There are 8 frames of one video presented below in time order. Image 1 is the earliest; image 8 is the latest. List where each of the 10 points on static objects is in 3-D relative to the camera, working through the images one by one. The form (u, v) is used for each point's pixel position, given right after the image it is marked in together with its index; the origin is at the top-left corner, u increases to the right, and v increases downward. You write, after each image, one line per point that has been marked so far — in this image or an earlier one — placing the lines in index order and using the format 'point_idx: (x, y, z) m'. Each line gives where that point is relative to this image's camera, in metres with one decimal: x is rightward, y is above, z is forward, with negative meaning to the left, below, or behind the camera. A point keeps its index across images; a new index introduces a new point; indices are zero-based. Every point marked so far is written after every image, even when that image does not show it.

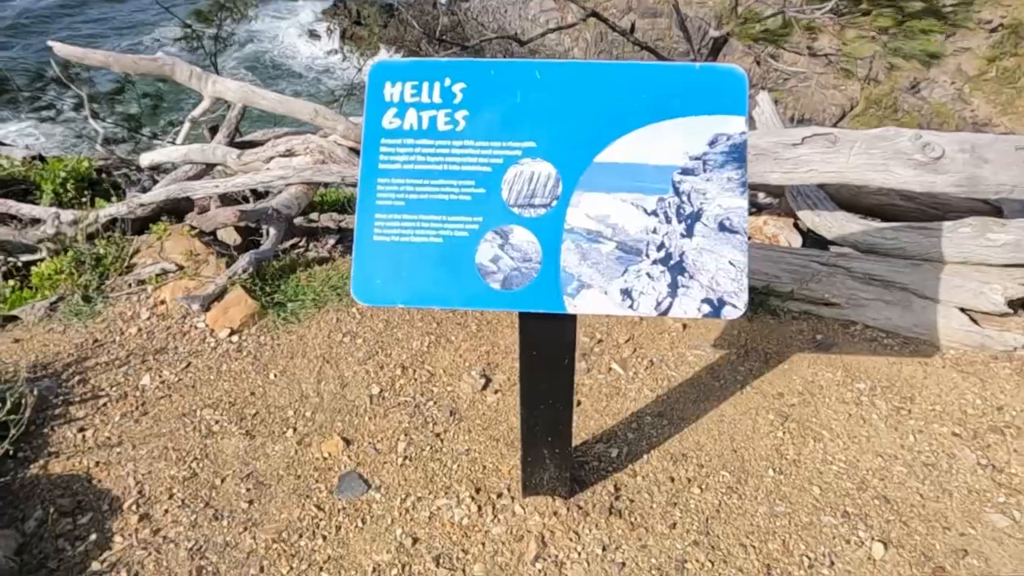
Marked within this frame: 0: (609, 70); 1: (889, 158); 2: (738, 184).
0: (+0.2, +0.5, +1.9) m
1: (+1.5, +0.5, +3.1) m
2: (+0.5, +0.2, +1.8) m
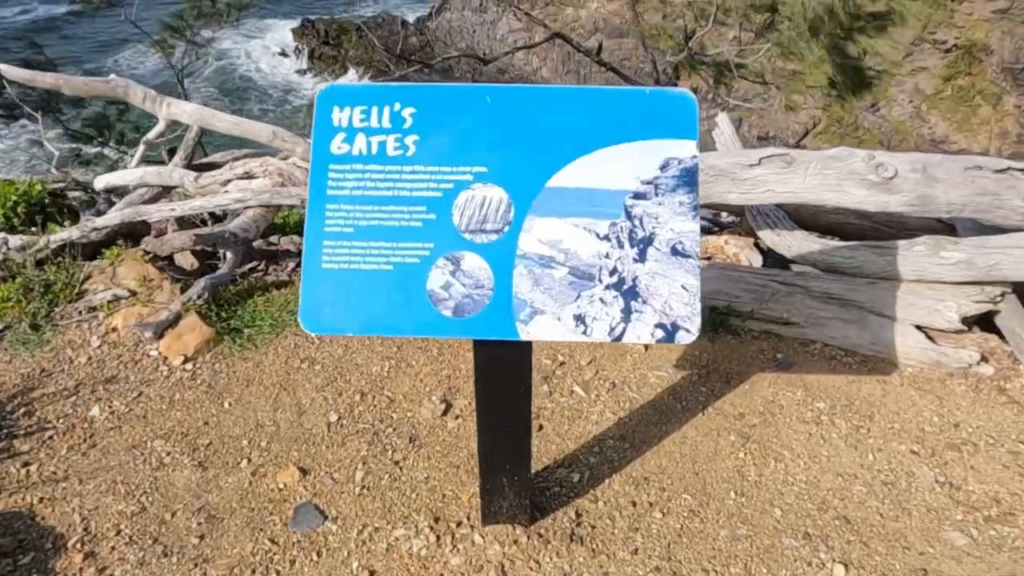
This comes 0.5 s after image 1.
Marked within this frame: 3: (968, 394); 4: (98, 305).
0: (+0.1, +0.5, +1.8) m
1: (+1.3, +0.4, +3.1) m
2: (+0.4, +0.2, +1.8) m
3: (+1.8, -0.4, +3.0) m
4: (-1.9, -0.1, +3.6) m
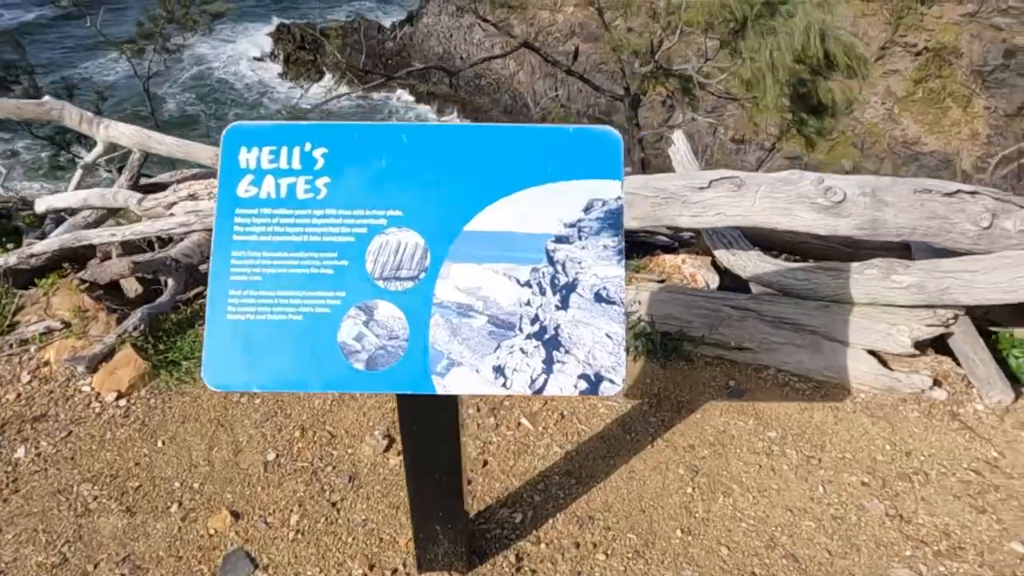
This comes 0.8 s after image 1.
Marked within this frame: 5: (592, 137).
0: (-0.1, +0.4, +1.8) m
1: (+1.1, +0.3, +3.1) m
2: (+0.2, +0.1, +1.7) m
3: (+1.6, -0.5, +3.0) m
4: (-2.2, -0.2, +3.4) m
5: (+0.2, +0.3, +1.8) m
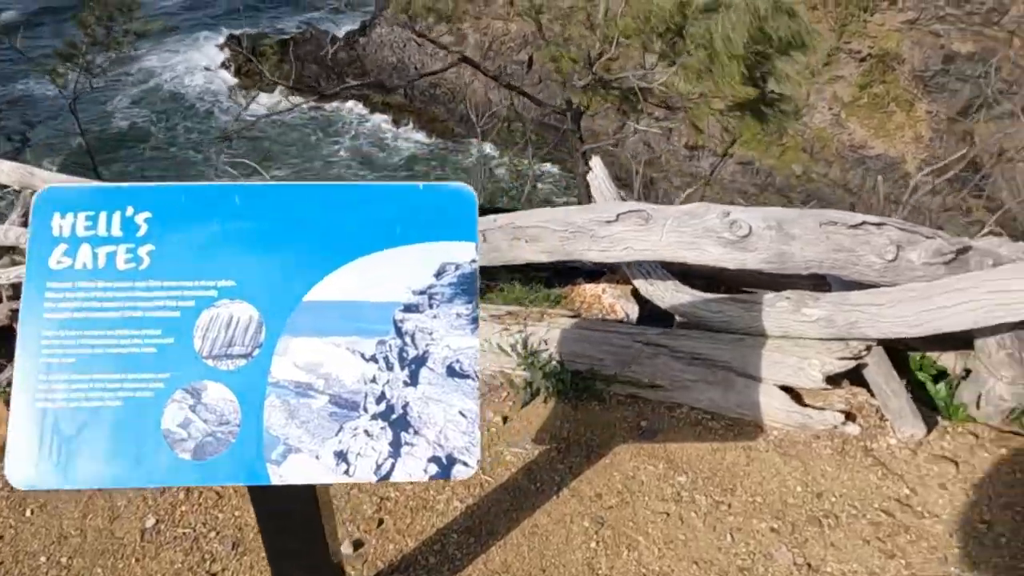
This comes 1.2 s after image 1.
0: (-0.4, +0.2, +1.6) m
1: (+0.7, +0.2, +3.0) m
2: (-0.1, -0.1, +1.6) m
3: (+1.2, -0.6, +2.9) m
4: (-2.6, -0.4, +3.2) m
5: (-0.1, +0.2, +1.6) m
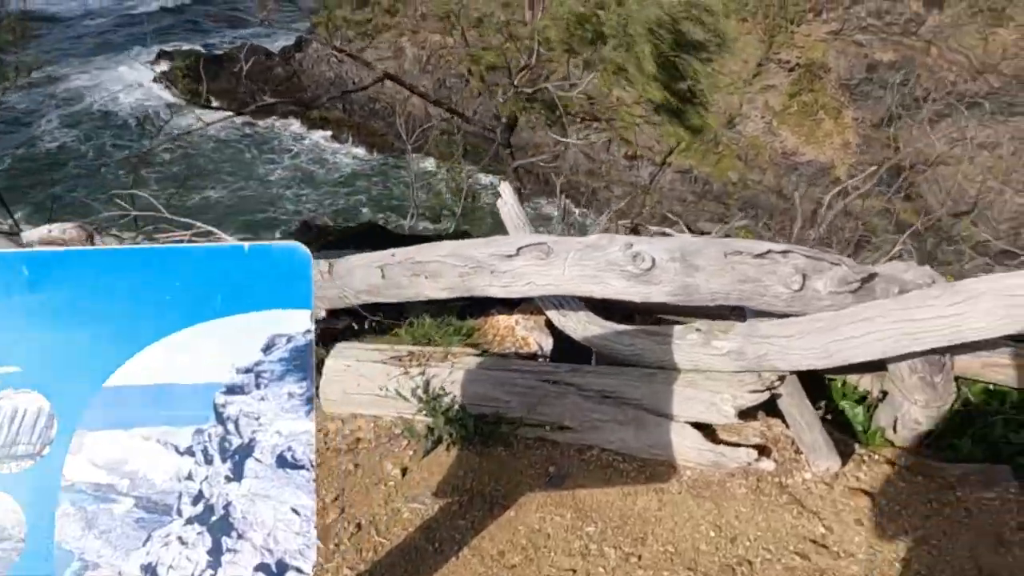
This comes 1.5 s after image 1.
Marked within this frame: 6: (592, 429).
0: (-0.7, +0.1, +1.4) m
1: (+0.3, +0.1, +2.8) m
2: (-0.4, -0.2, +1.4) m
3: (+0.9, -0.8, +2.8) m
4: (-2.9, -0.7, +2.8) m
5: (-0.4, +0.1, +1.4) m
6: (+0.3, -0.5, +3.0) m
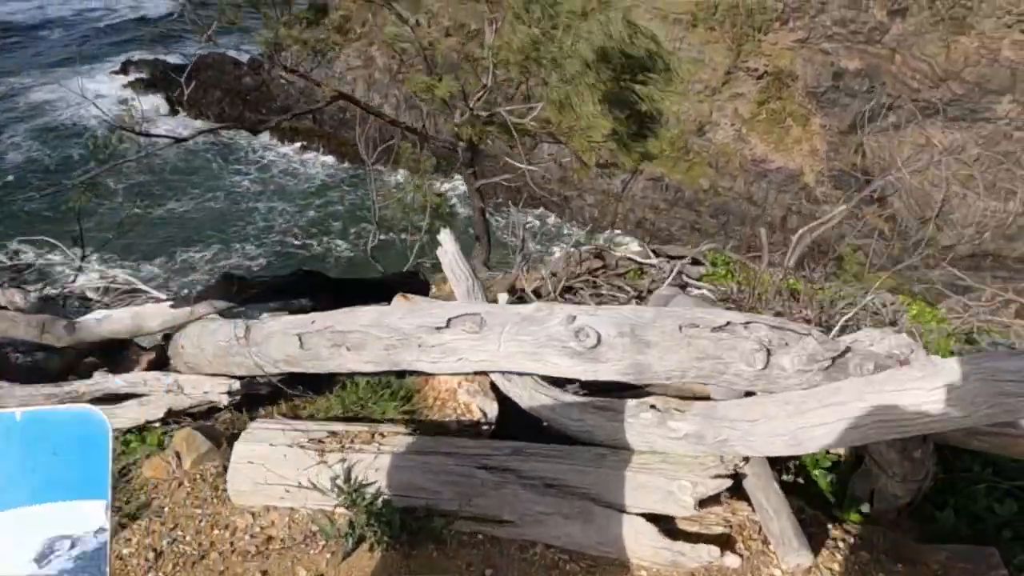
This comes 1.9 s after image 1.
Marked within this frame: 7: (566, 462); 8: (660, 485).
0: (-0.9, -0.2, +1.0) m
1: (+0.1, -0.2, +2.5) m
2: (-0.6, -0.5, +1.0) m
3: (+0.6, -1.0, +2.5) m
4: (-3.2, -1.0, +2.3) m
5: (-0.6, -0.2, +1.1) m
6: (+0.1, -0.8, +2.6) m
7: (+0.2, -0.6, +2.6) m
8: (+0.5, -0.7, +2.6) m
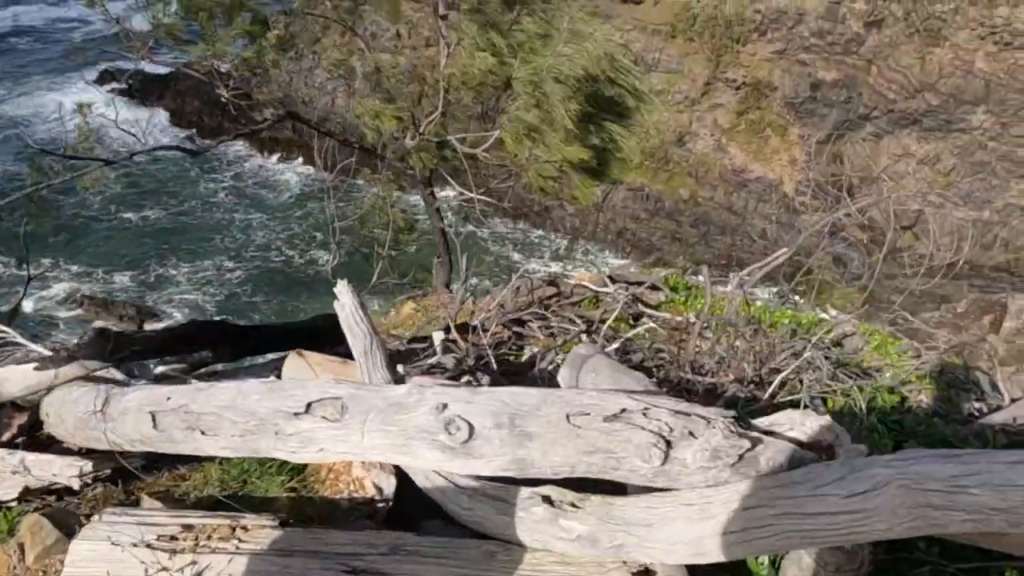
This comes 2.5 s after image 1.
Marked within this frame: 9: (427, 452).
0: (-1.2, -0.4, +0.7) m
1: (-0.3, -0.4, +2.1) m
2: (-0.9, -0.7, +0.7) m
3: (+0.3, -1.2, +2.1) m
4: (-3.5, -1.2, +1.9) m
5: (-1.0, -0.4, +0.7) m
6: (-0.3, -1.0, +2.3) m
7: (-0.2, -0.8, +2.3) m
8: (+0.1, -0.9, +2.2) m
9: (-0.2, -0.5, +2.2) m
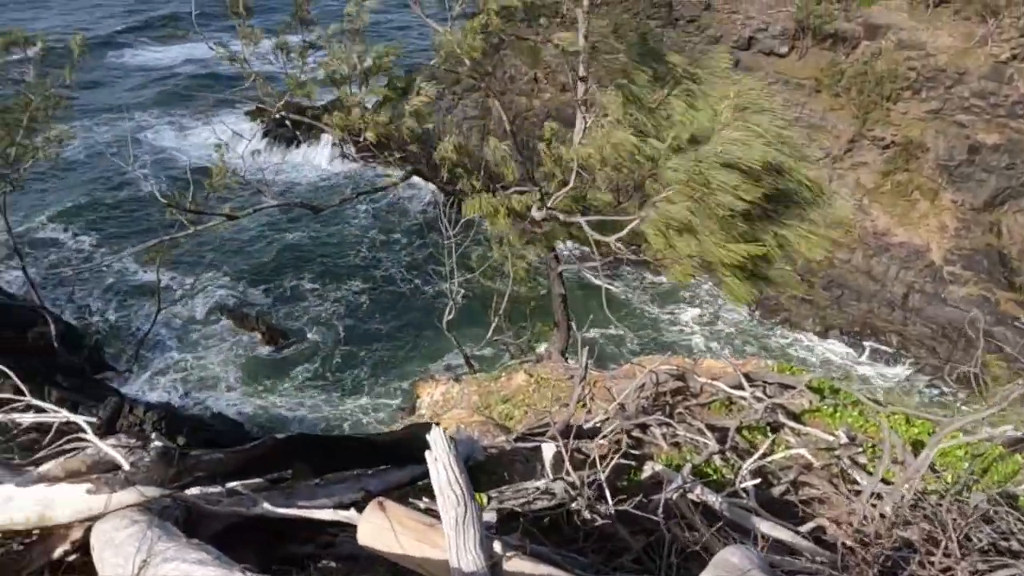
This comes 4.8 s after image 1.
0: (-1.2, -0.7, +0.2) m
1: (0.0, -0.9, +1.5) m
2: (-0.9, -1.0, +0.1) m
3: (+0.4, -1.8, +1.4) m
4: (-3.3, -1.4, +1.7) m
5: (-0.9, -0.8, +0.2) m
6: (-0.1, -1.5, +1.6) m
7: (0.0, -1.3, +1.6) m
8: (+0.3, -1.4, +1.5) m
9: (0.0, -1.0, +1.5) m
